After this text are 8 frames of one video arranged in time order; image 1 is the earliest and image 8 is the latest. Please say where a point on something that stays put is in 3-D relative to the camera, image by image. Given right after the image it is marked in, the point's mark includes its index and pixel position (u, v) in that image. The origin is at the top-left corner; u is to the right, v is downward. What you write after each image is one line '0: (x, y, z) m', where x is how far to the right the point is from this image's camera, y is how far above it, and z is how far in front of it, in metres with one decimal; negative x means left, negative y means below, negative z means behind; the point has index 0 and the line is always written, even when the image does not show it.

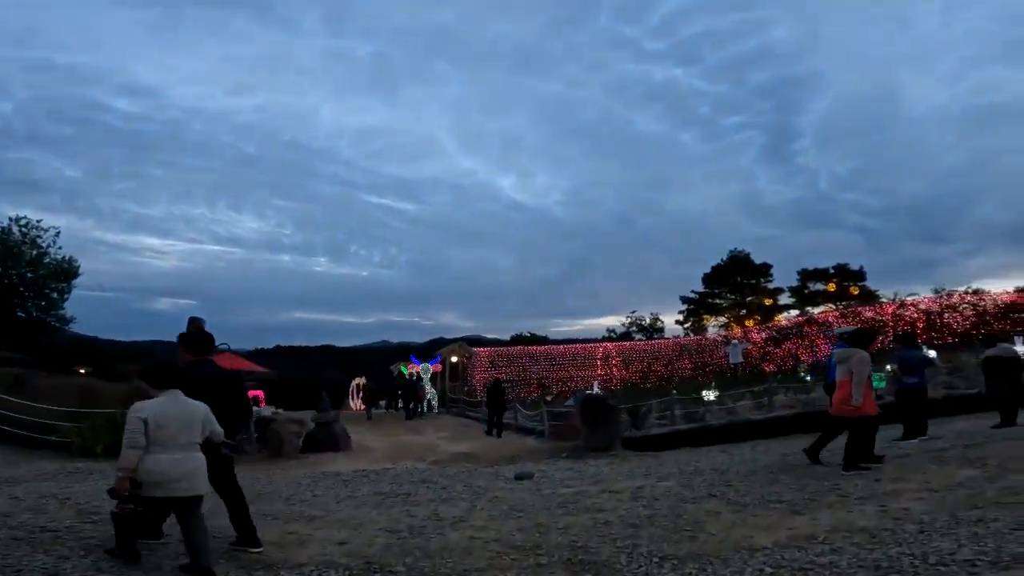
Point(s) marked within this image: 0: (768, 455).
0: (+5.7, -3.8, +11.7) m
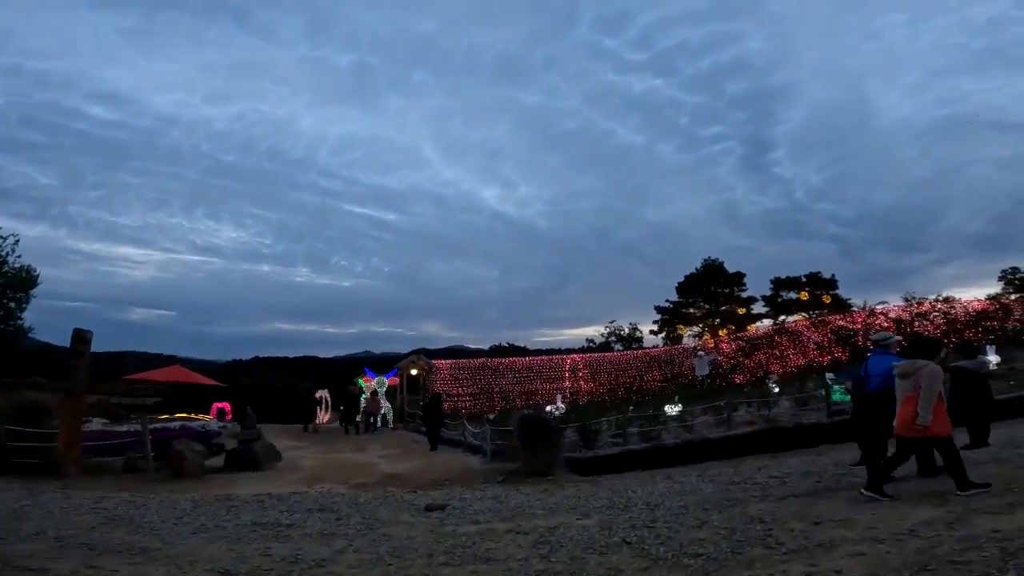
0: (+4.0, -3.9, +10.5) m
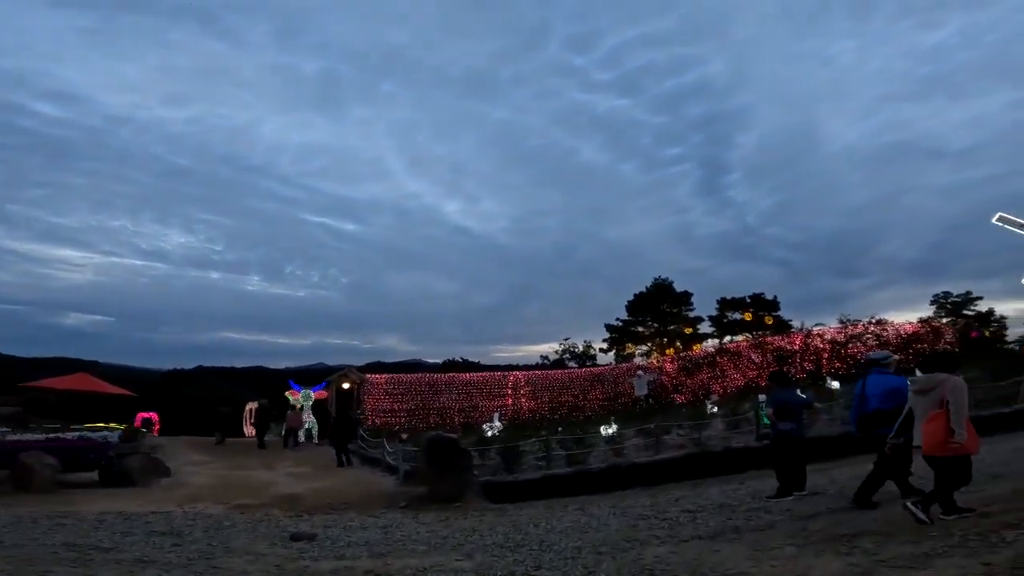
0: (+2.0, -4.2, +9.5) m
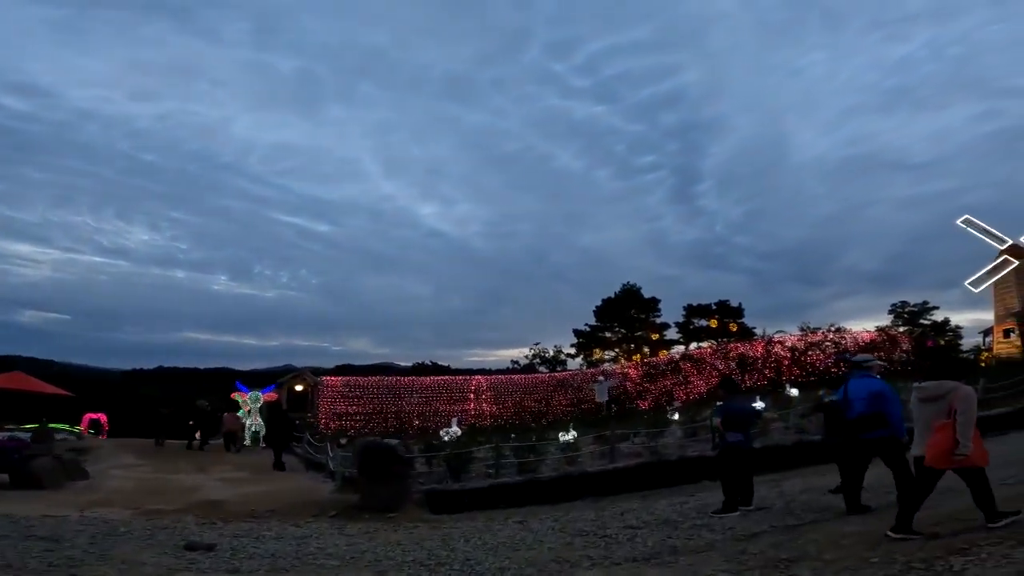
0: (+0.8, -4.2, +8.9) m
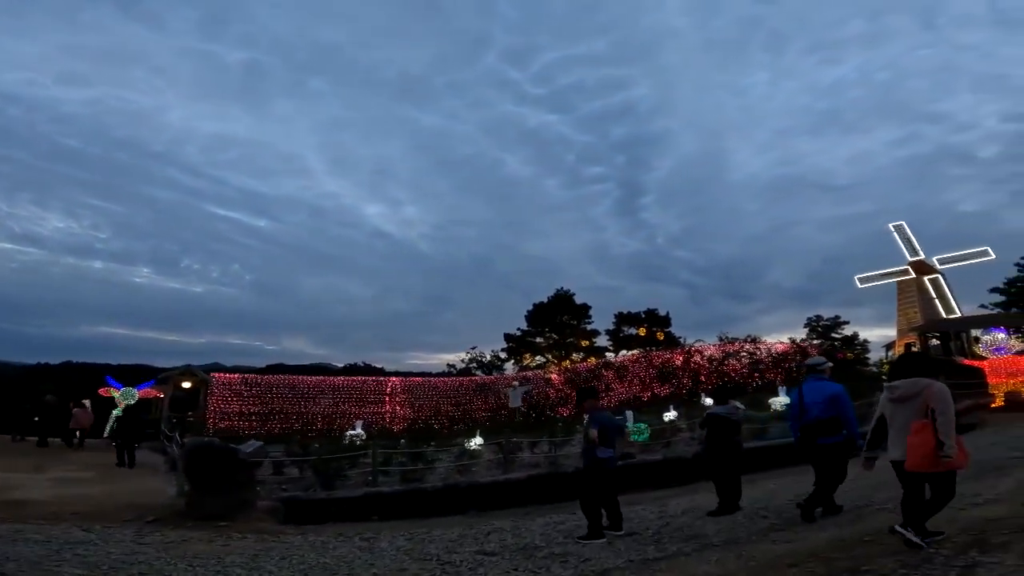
0: (-1.6, -4.0, +7.5) m
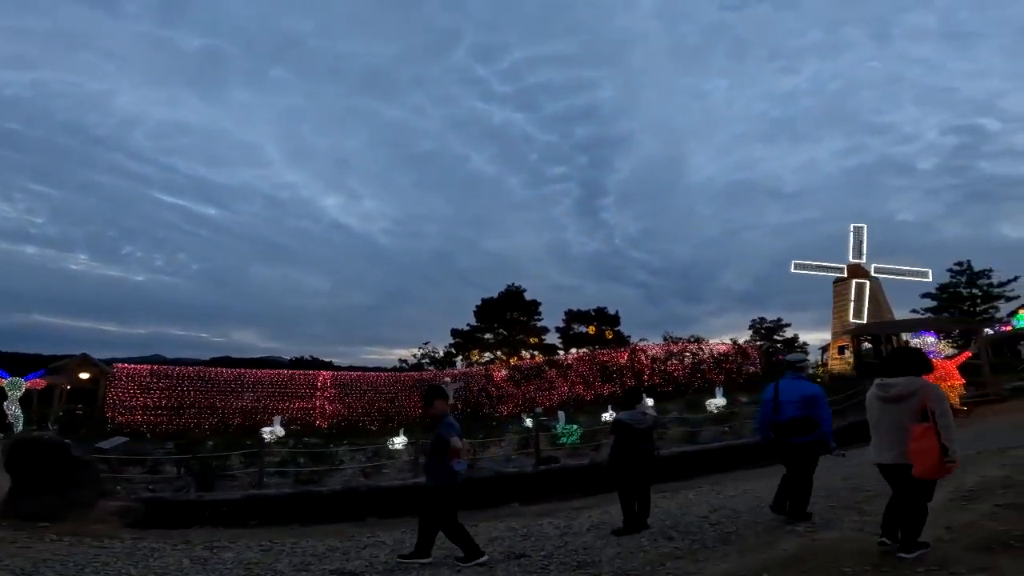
0: (-3.2, -3.7, +6.2) m
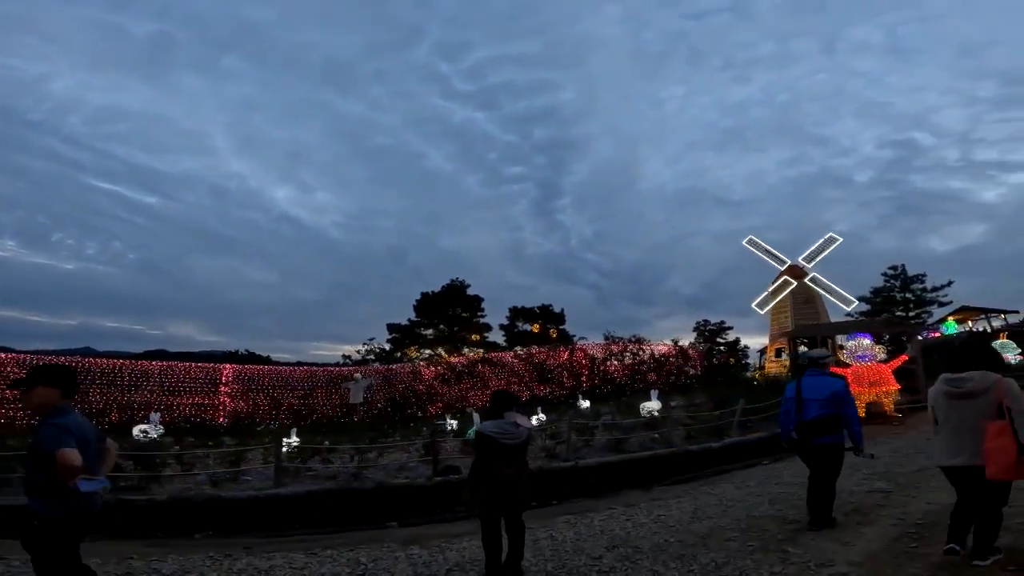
0: (-4.9, -3.3, +4.0) m
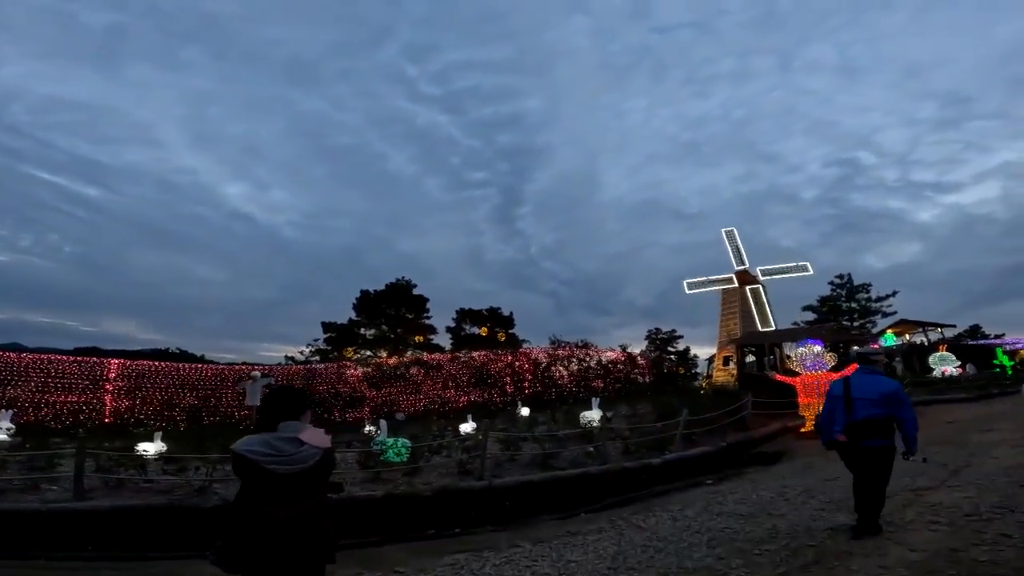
0: (-6.2, -2.7, +1.6) m
